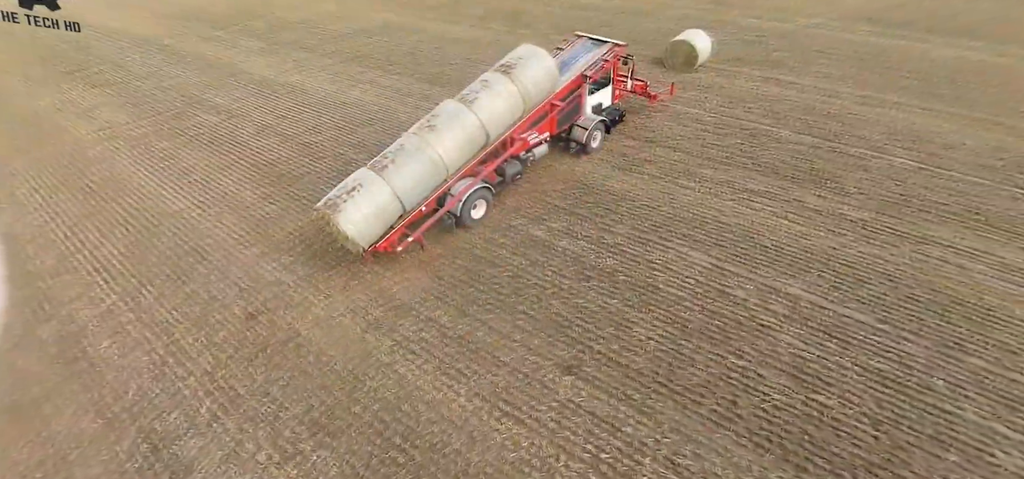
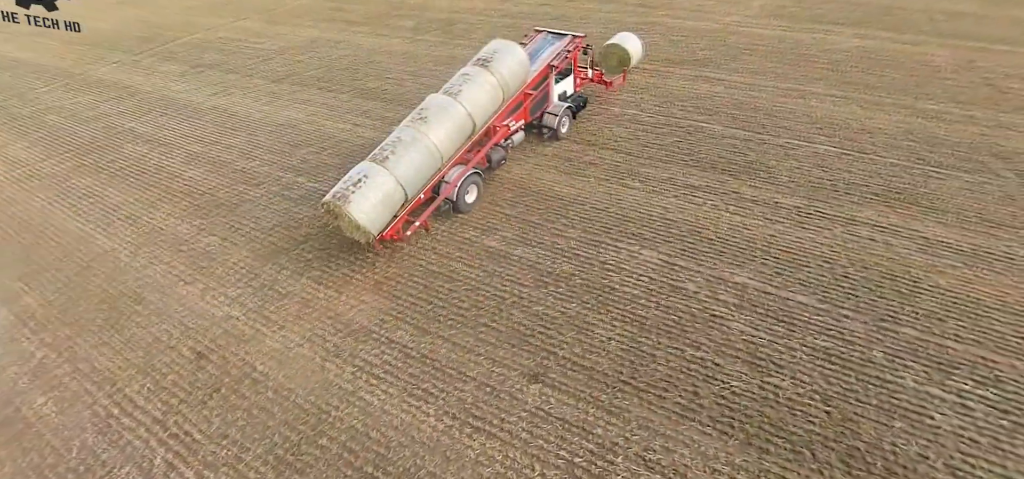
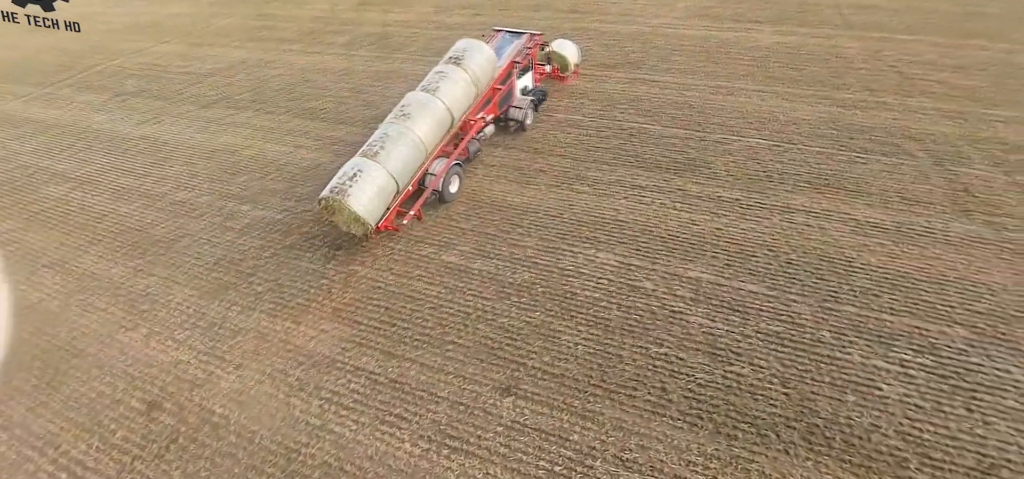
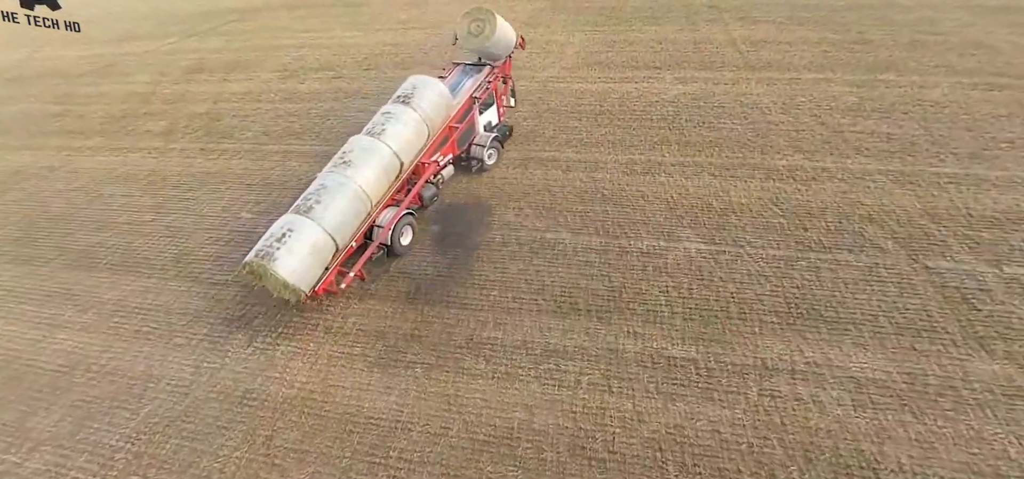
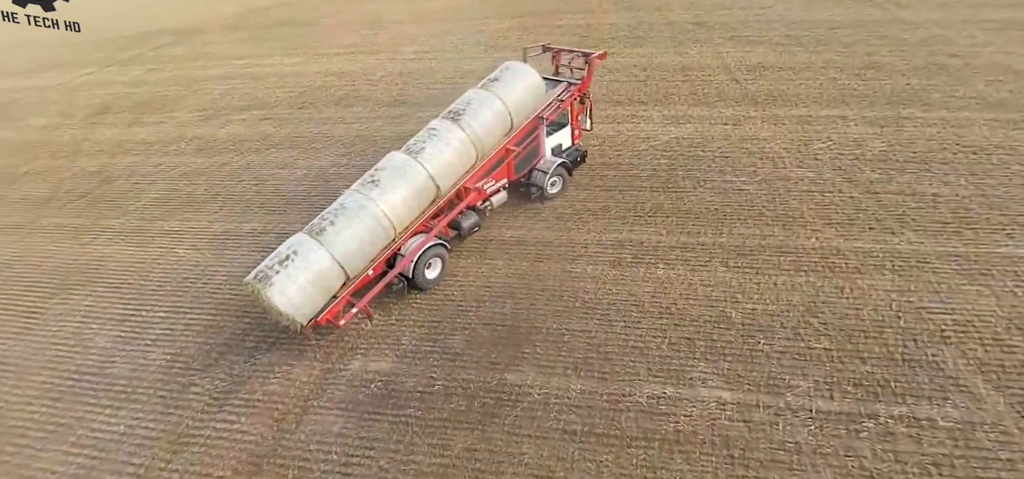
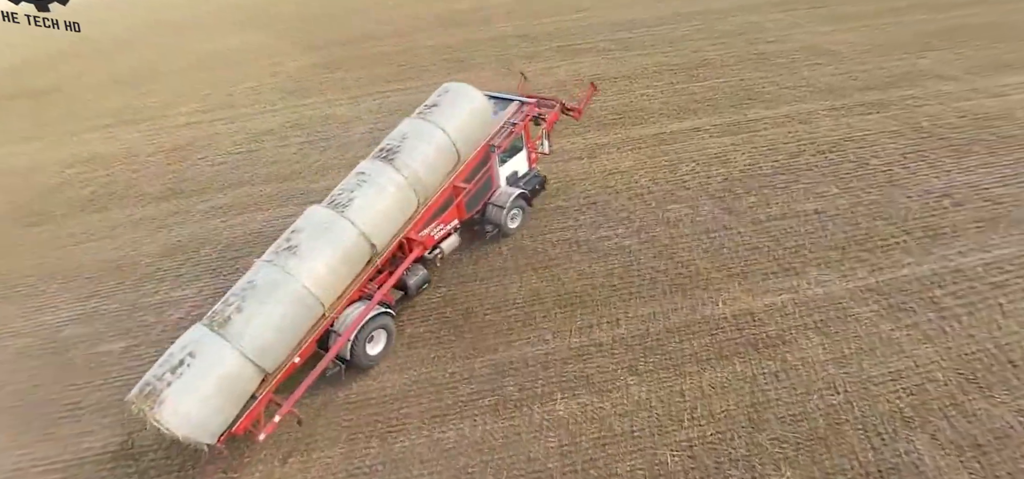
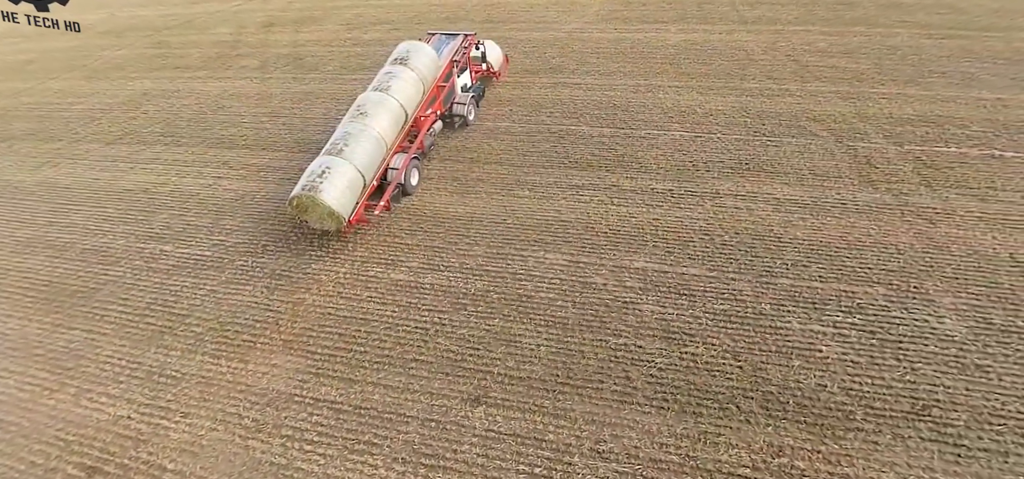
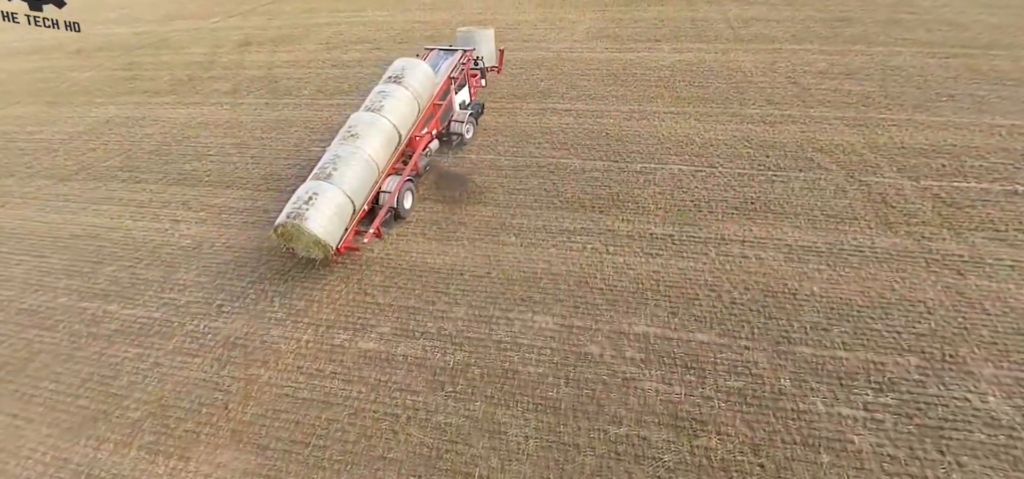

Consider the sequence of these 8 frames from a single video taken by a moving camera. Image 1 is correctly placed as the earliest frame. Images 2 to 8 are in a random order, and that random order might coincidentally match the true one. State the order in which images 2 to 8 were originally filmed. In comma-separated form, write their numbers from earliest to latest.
2, 3, 7, 8, 4, 5, 6
